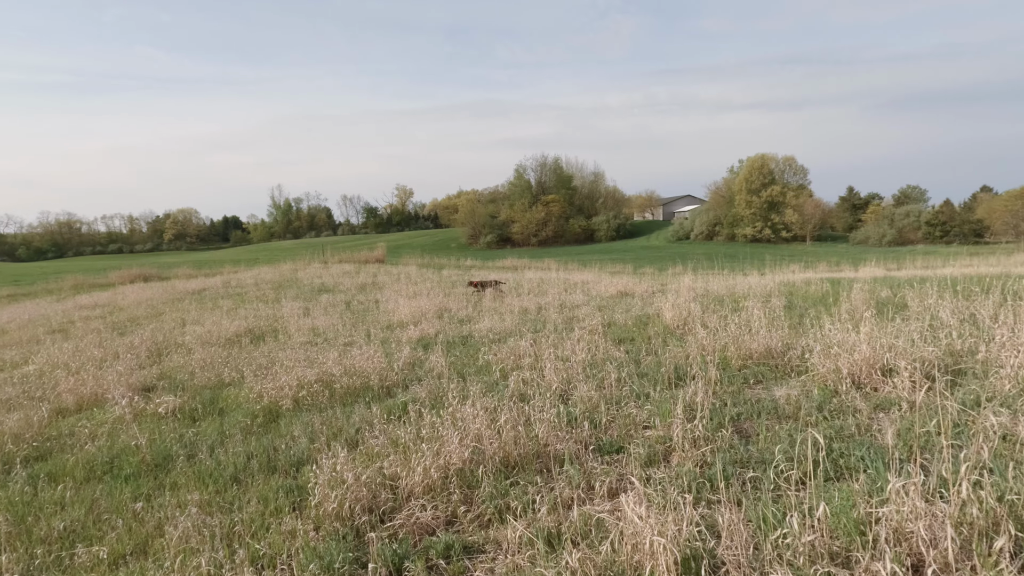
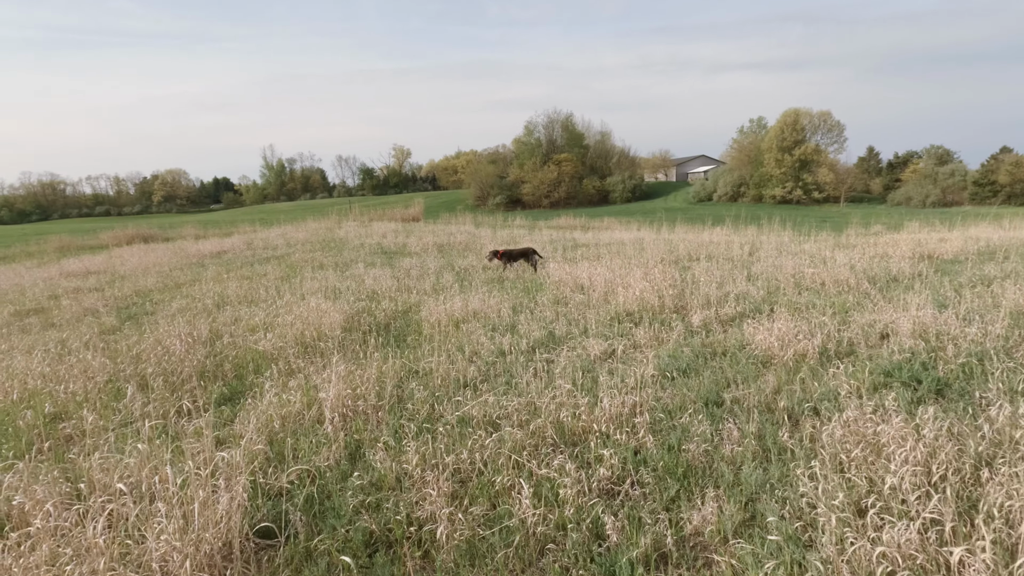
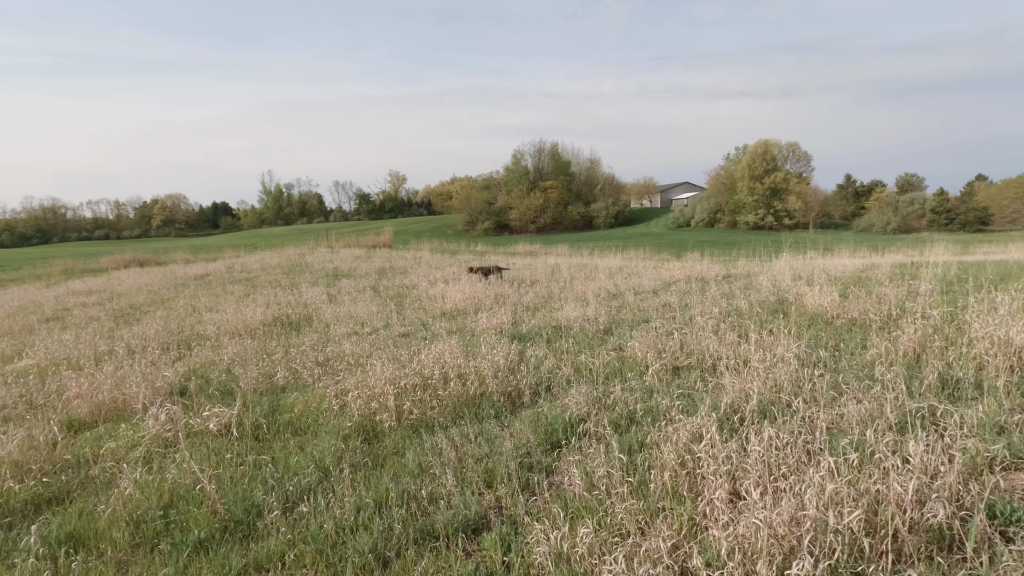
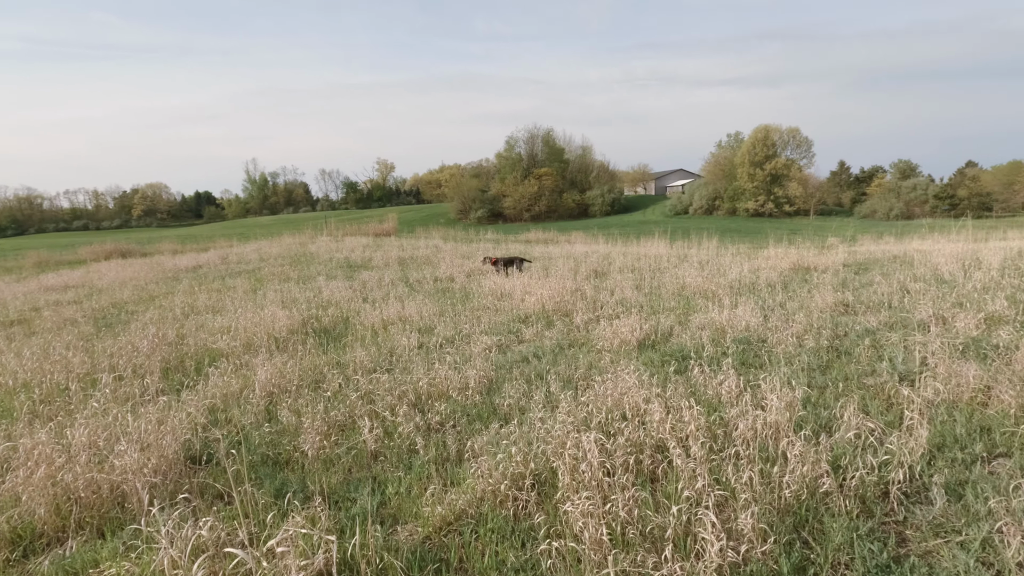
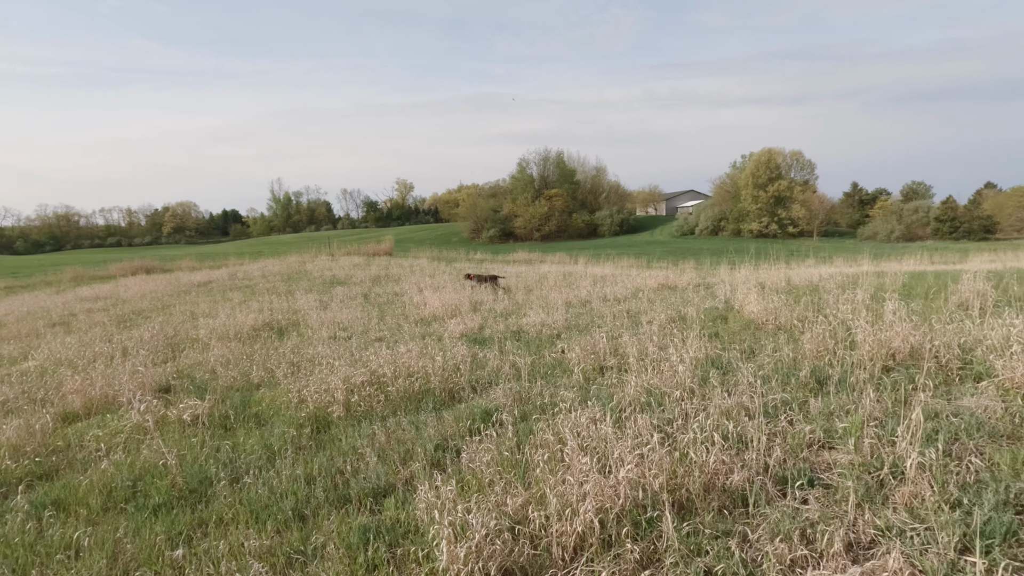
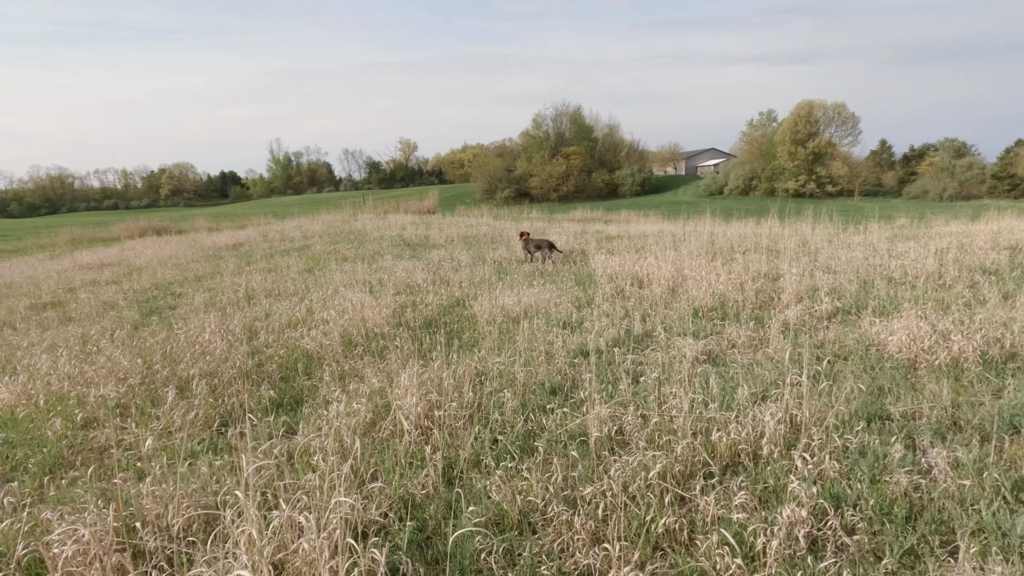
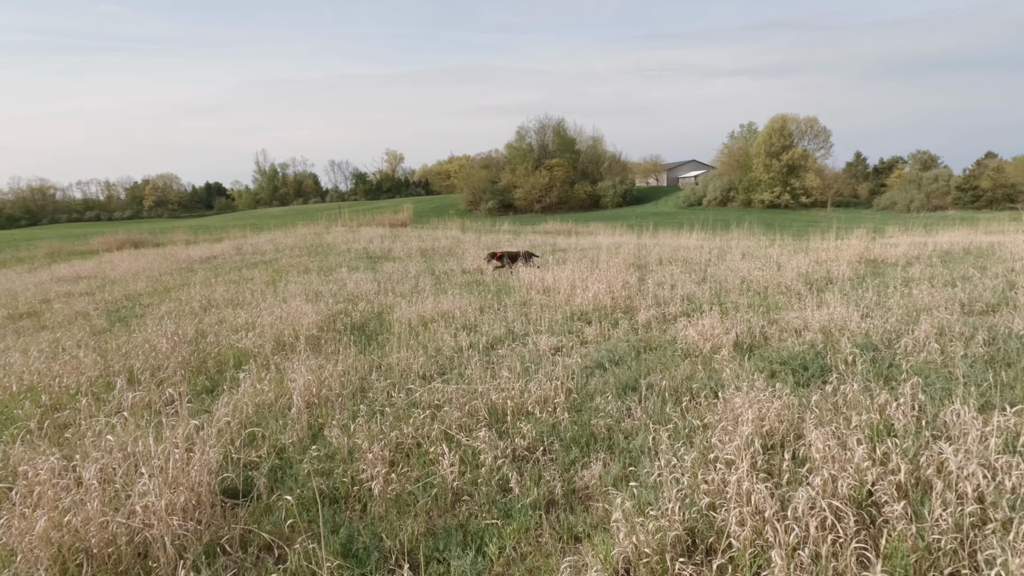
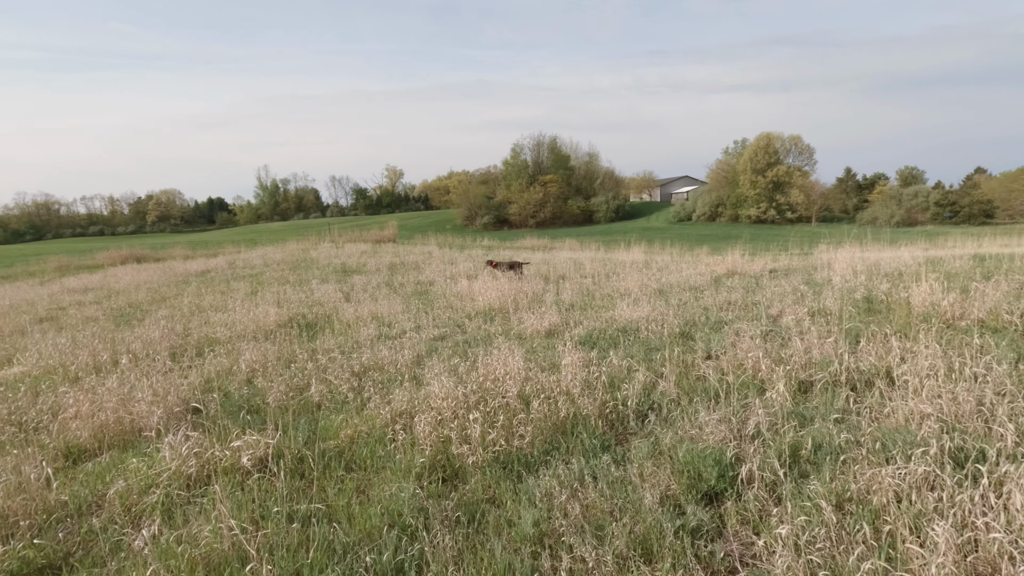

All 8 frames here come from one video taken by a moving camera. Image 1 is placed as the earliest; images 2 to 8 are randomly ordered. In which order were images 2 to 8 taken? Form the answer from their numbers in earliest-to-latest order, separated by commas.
5, 3, 8, 4, 7, 2, 6
